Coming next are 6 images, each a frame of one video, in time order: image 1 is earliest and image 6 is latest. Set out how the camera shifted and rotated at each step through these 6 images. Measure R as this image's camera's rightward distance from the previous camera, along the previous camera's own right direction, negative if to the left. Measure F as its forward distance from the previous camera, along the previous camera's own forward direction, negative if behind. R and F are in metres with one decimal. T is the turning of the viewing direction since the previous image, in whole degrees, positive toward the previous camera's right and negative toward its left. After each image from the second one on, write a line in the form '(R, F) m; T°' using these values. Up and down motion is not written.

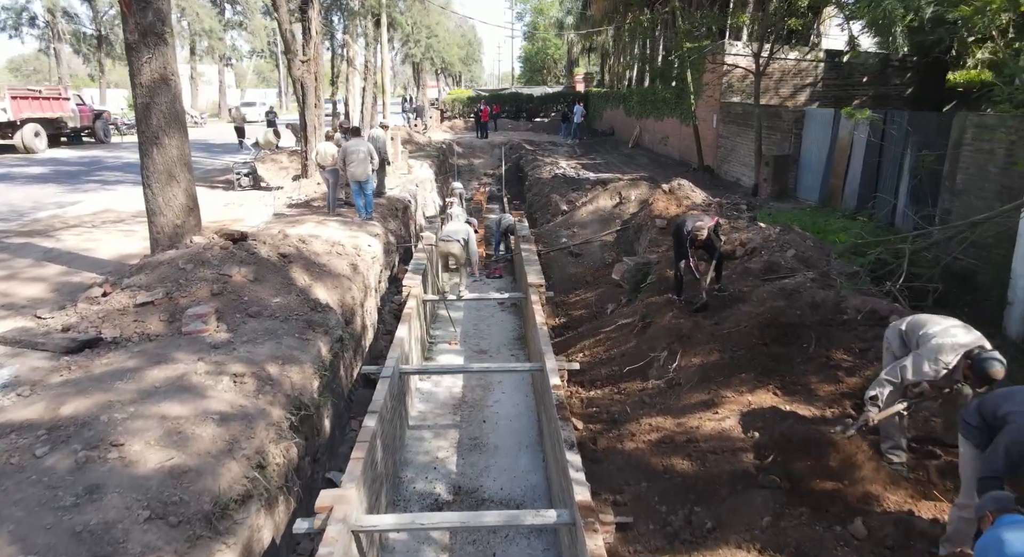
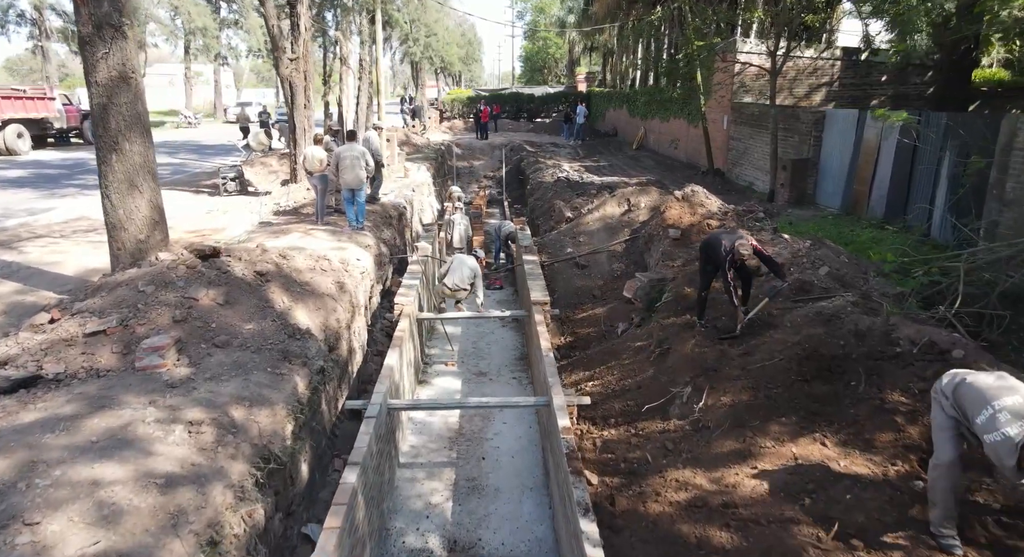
(0.0, +0.8) m; 0°
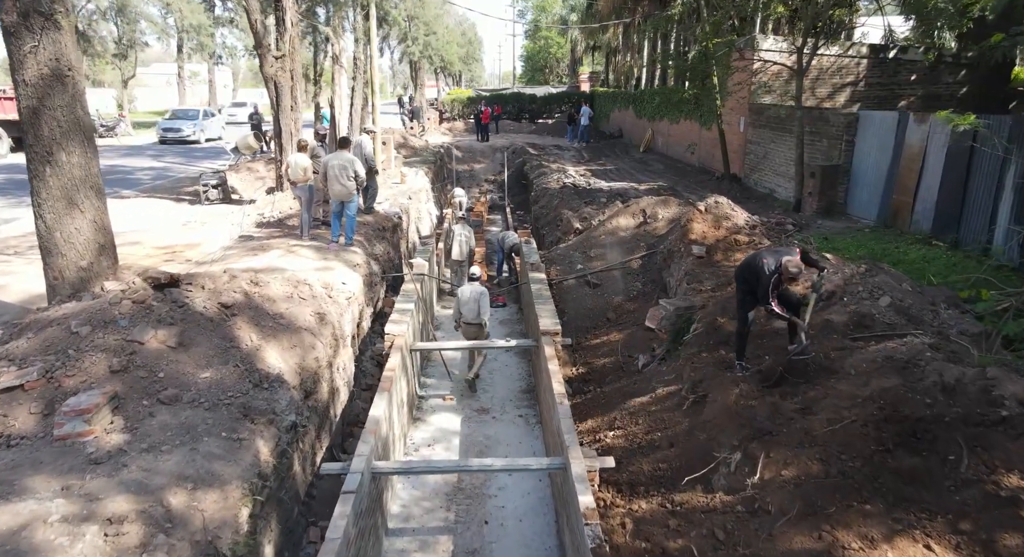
(-0.1, +1.0) m; 0°
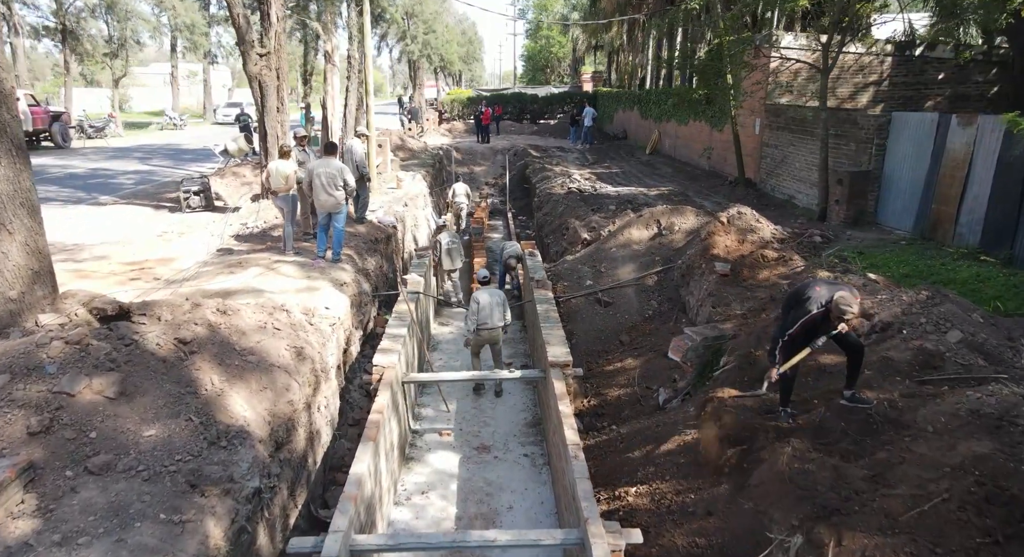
(0.0, +0.9) m; 0°
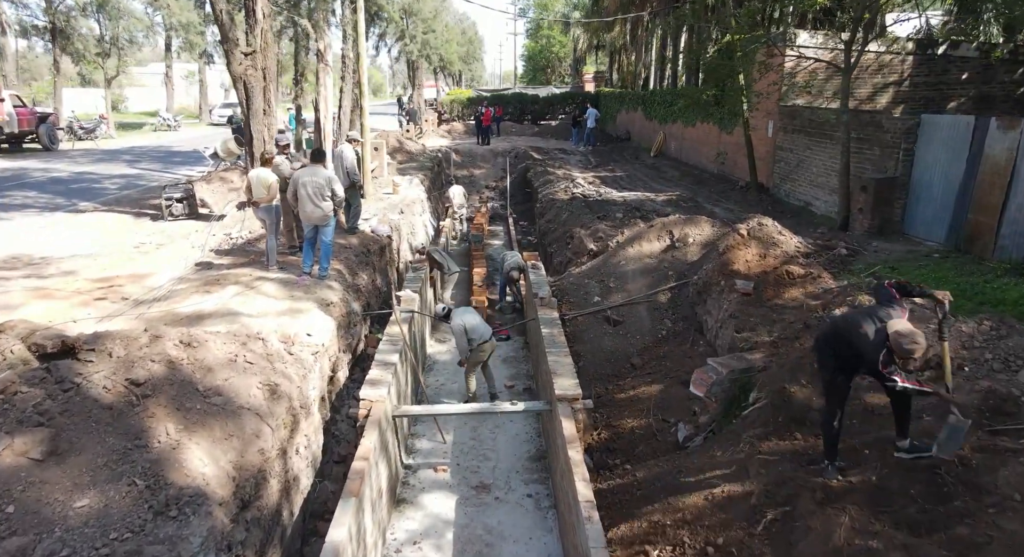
(0.0, +0.7) m; 0°
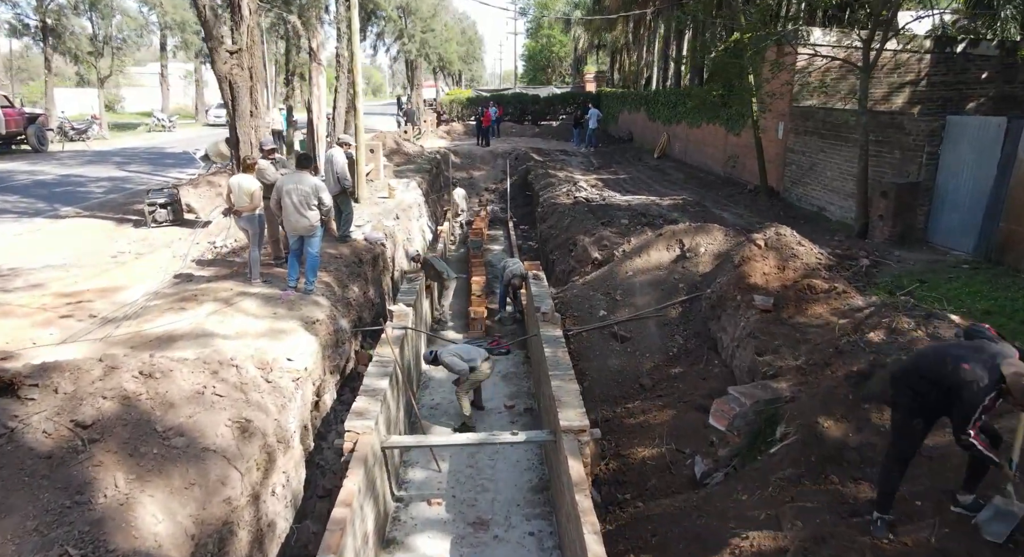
(0.0, +0.5) m; 0°
